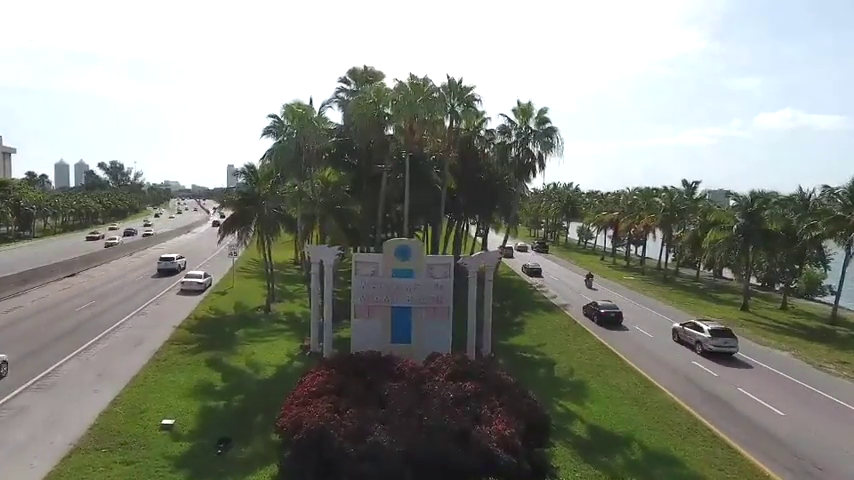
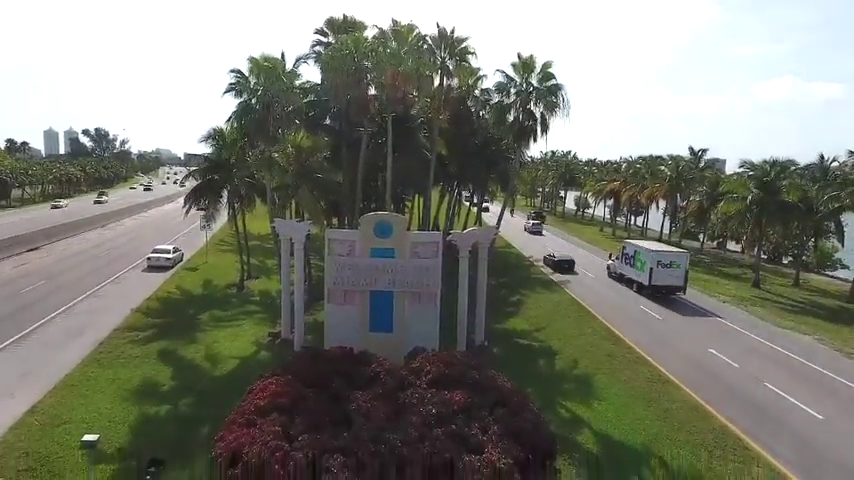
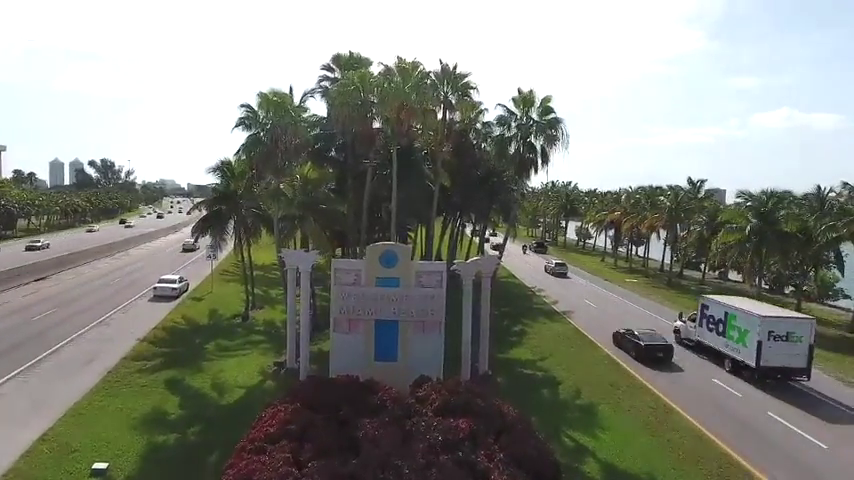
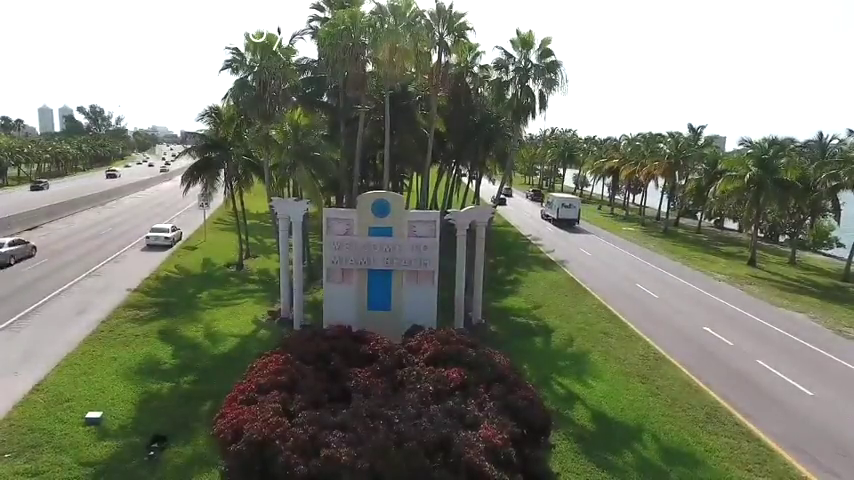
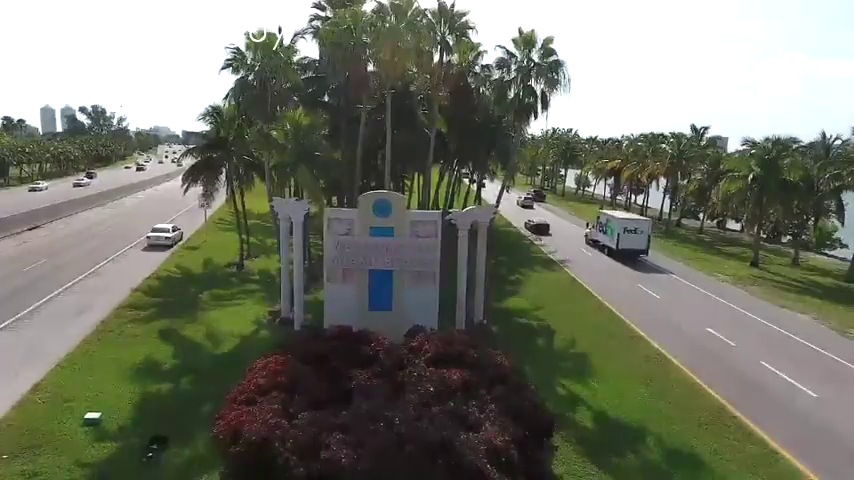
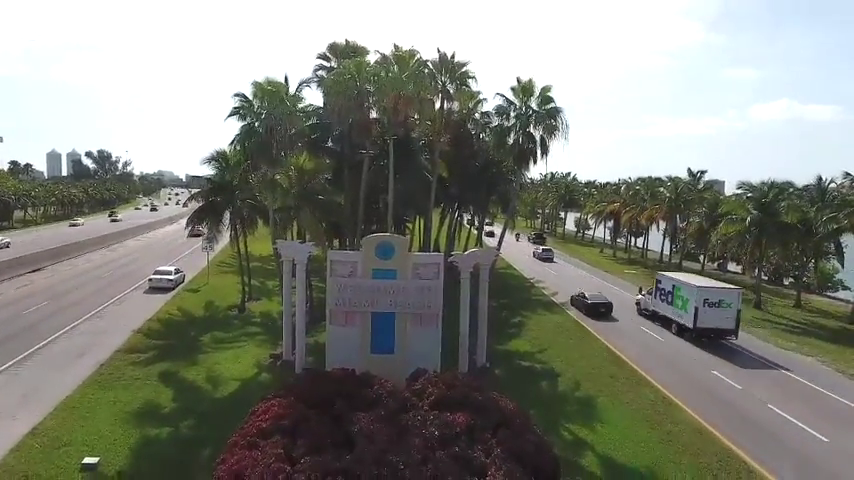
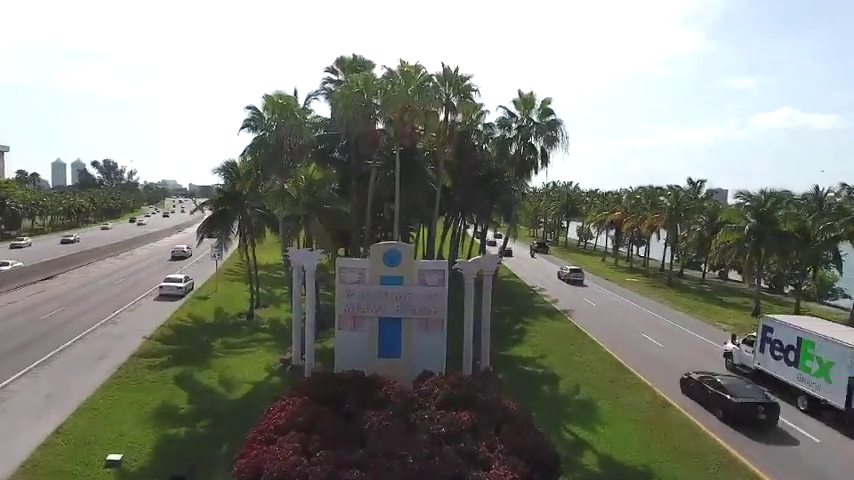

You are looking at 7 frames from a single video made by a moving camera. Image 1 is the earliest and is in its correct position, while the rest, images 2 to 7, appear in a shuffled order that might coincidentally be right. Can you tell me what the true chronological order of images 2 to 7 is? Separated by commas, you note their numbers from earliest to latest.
7, 3, 6, 2, 5, 4
